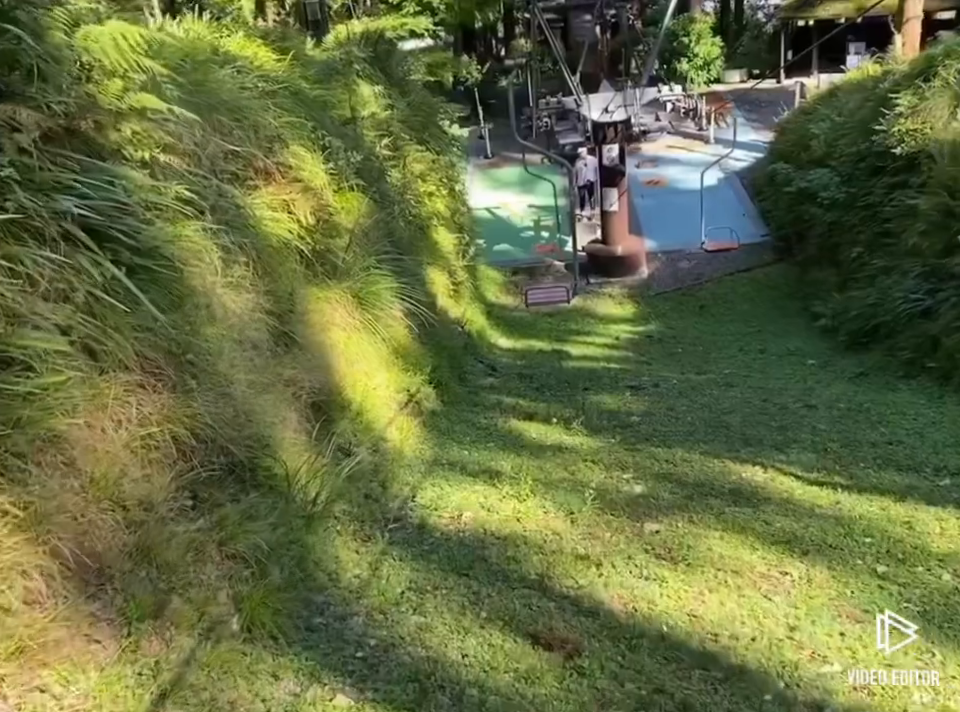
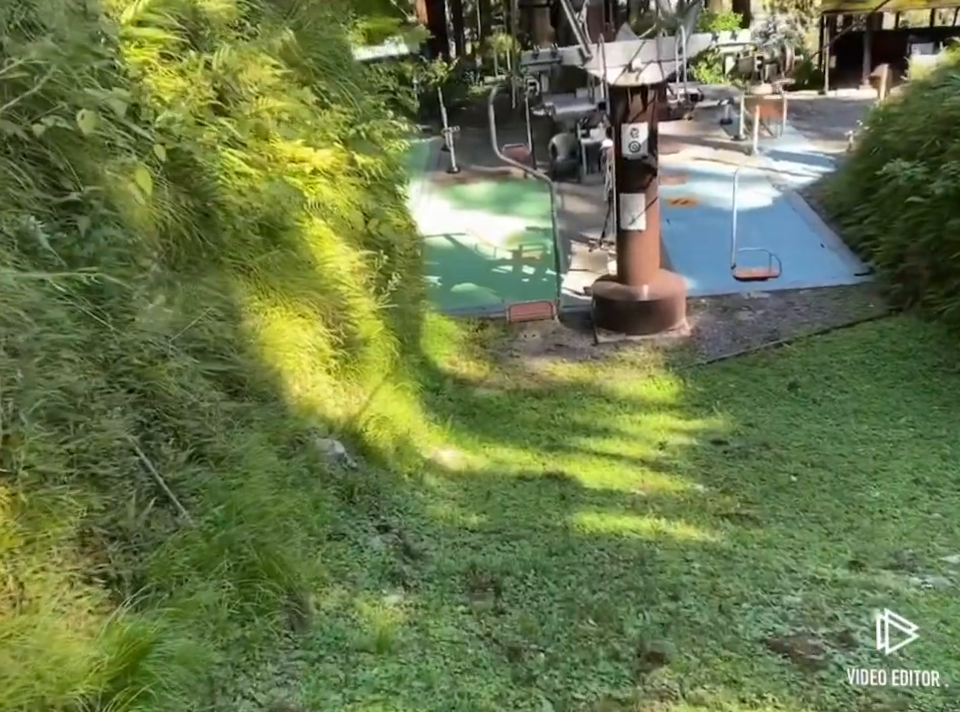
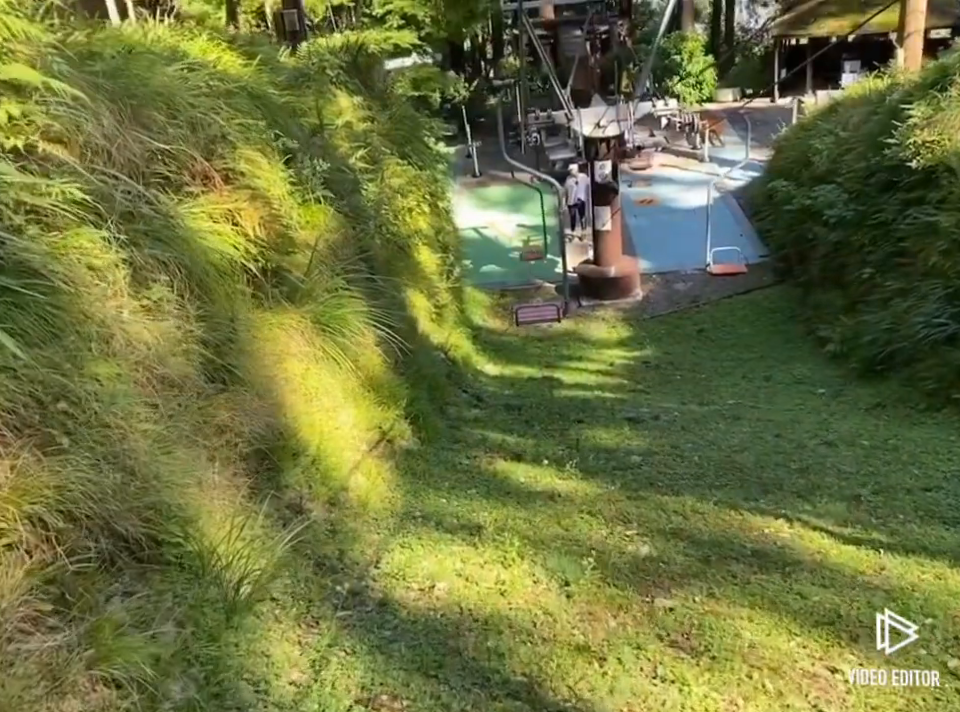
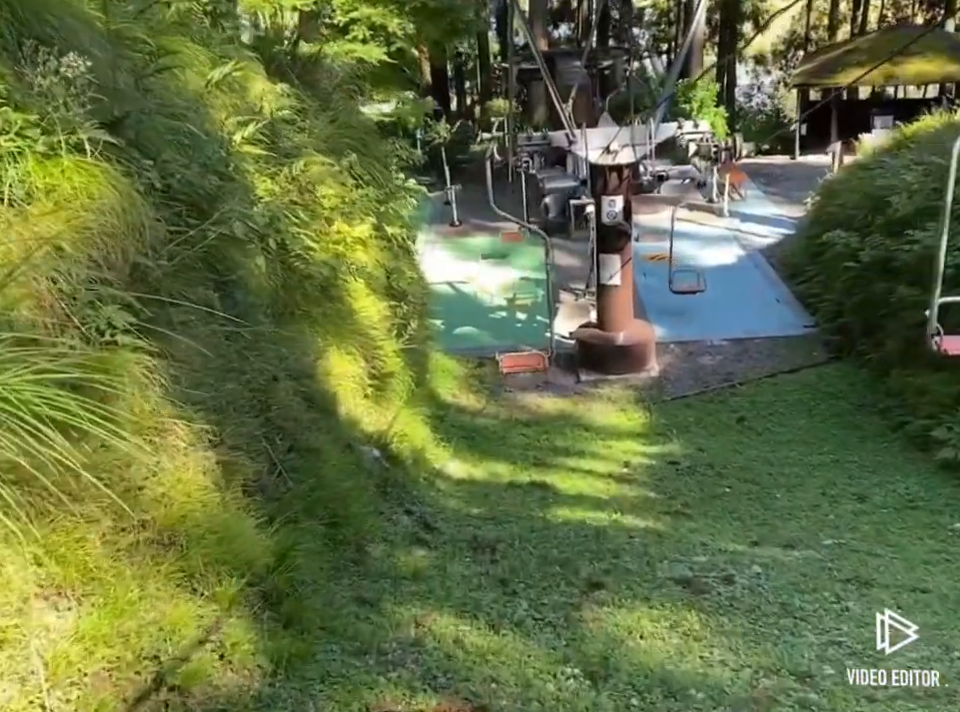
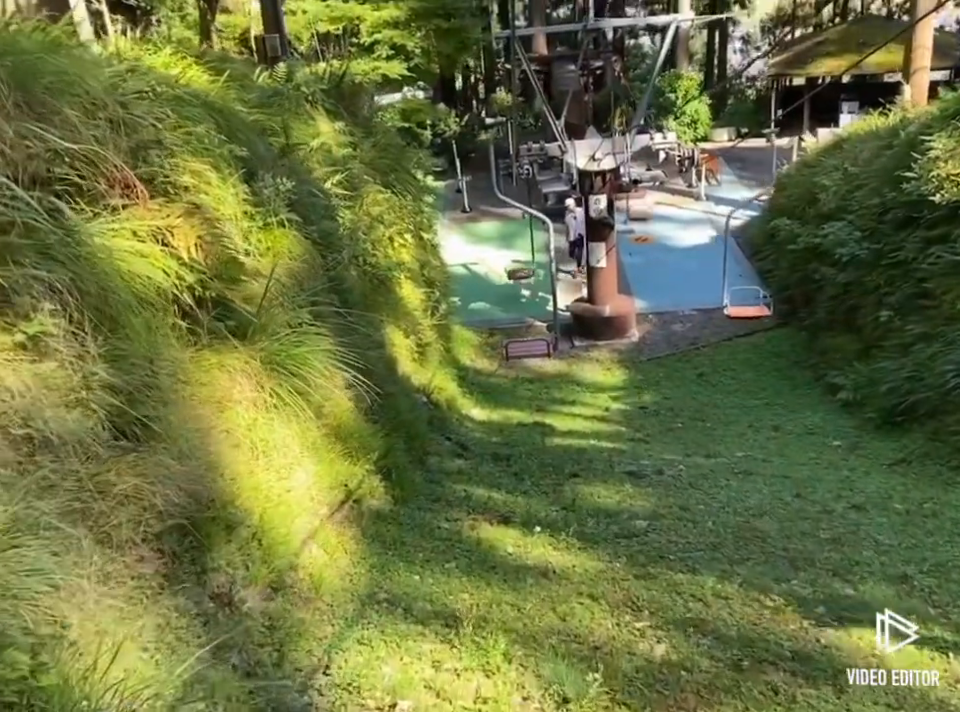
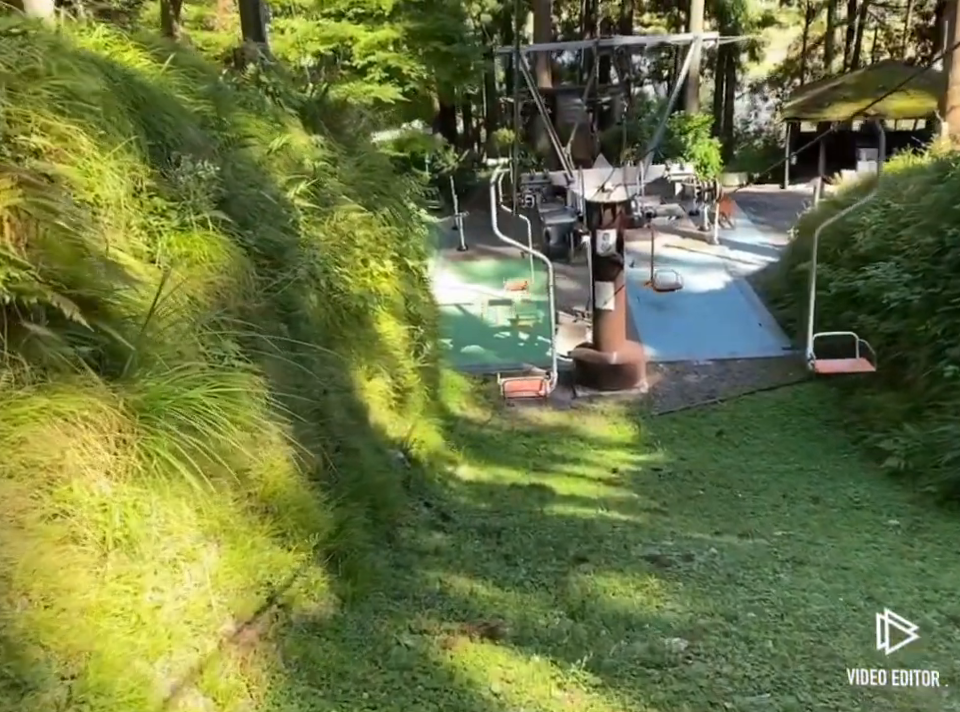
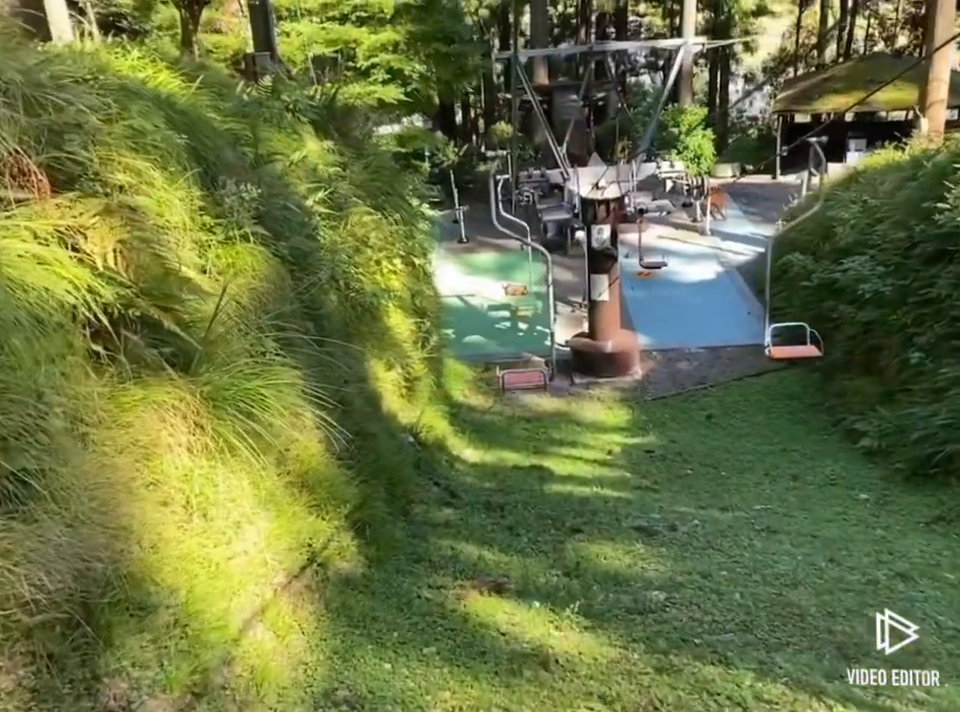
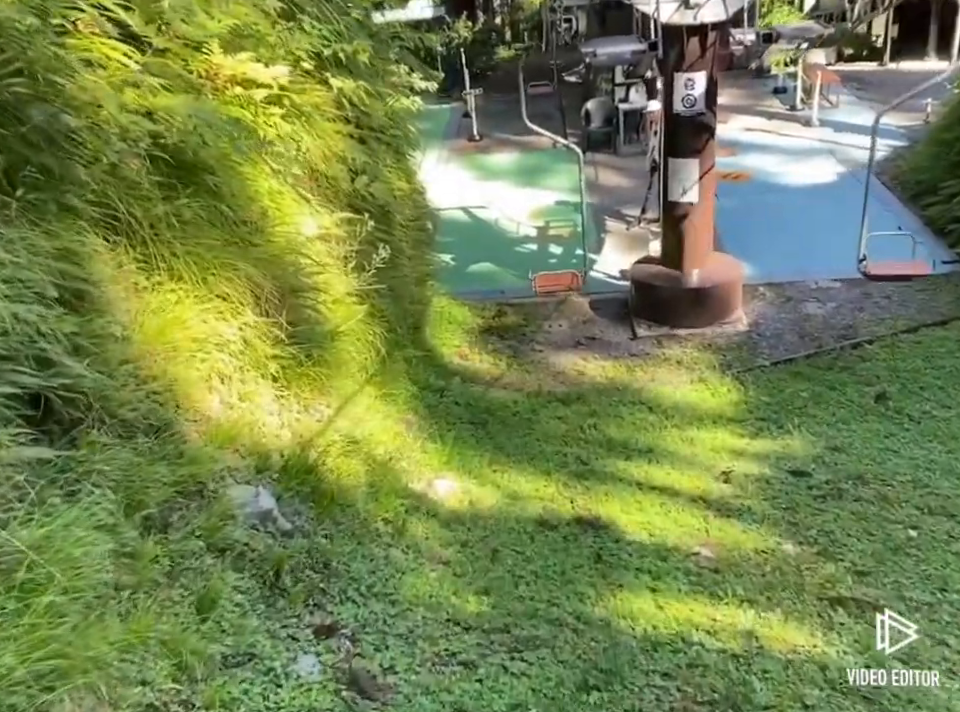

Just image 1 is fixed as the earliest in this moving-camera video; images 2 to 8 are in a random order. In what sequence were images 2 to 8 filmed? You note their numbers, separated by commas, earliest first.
3, 5, 7, 6, 4, 2, 8
